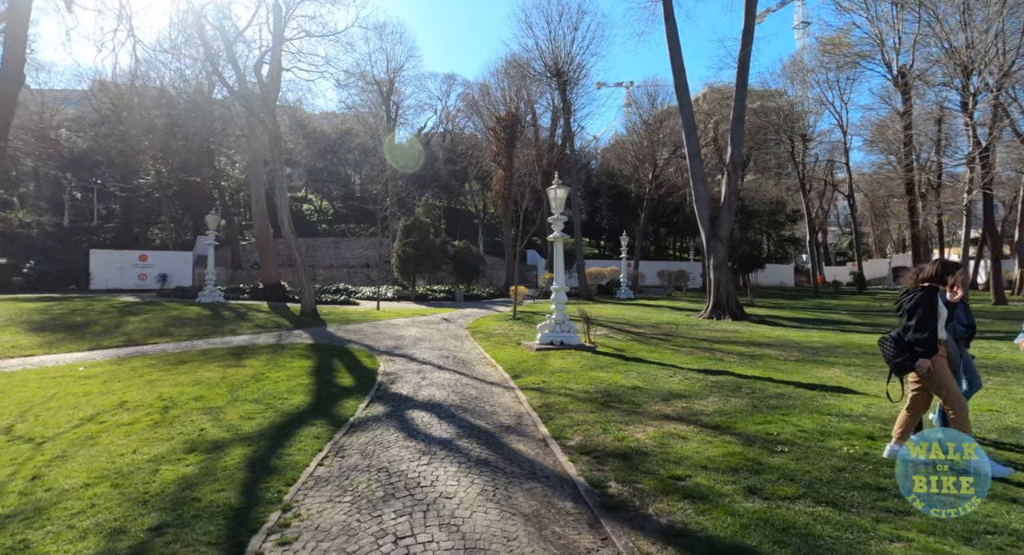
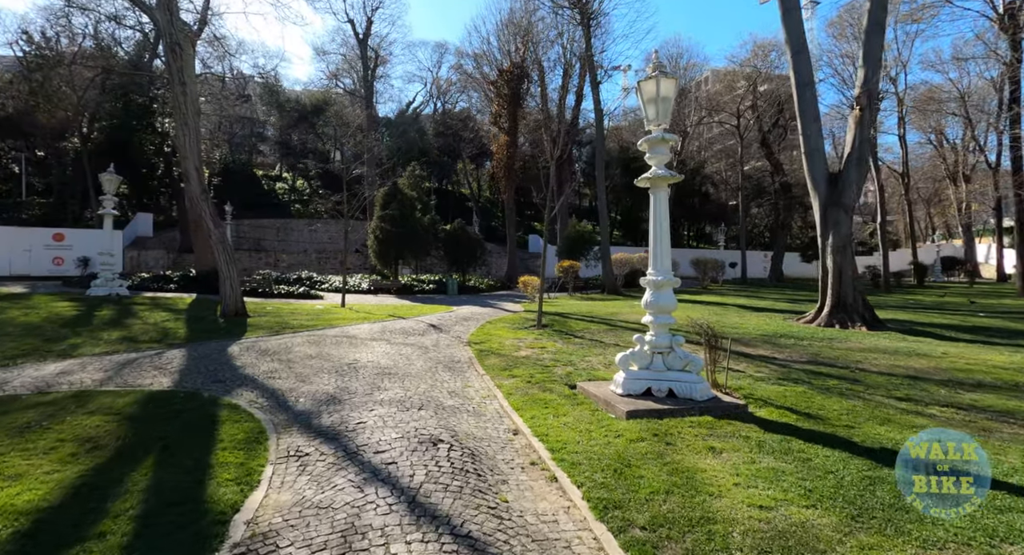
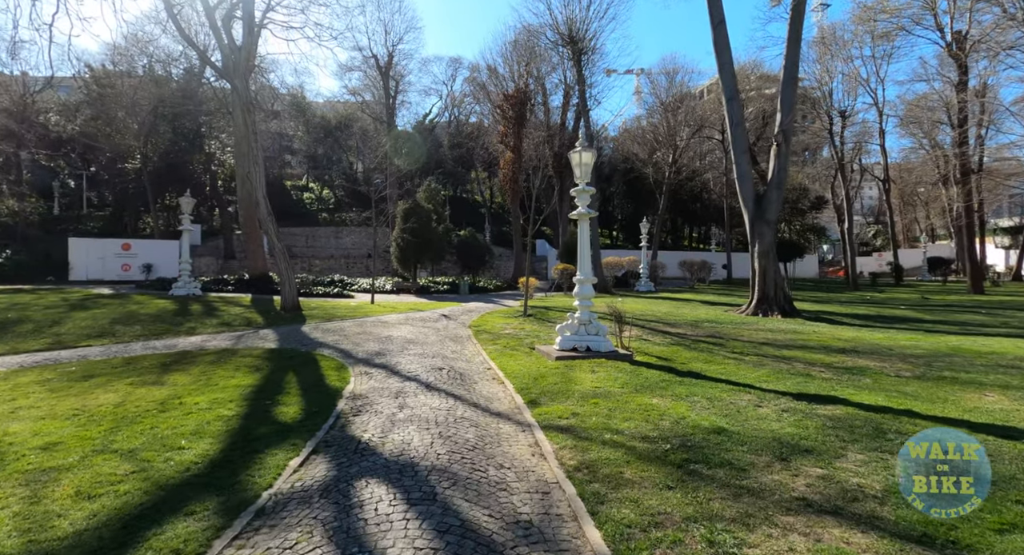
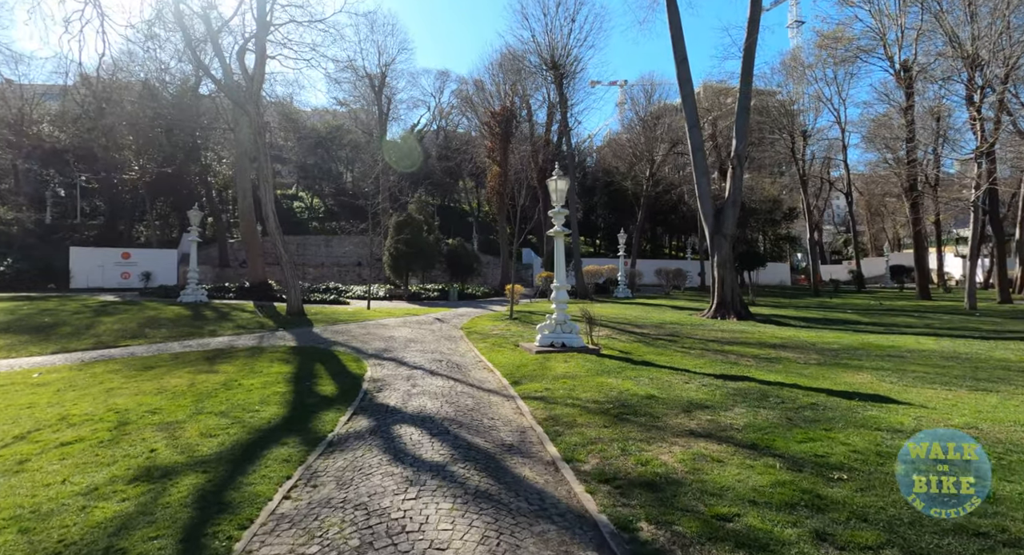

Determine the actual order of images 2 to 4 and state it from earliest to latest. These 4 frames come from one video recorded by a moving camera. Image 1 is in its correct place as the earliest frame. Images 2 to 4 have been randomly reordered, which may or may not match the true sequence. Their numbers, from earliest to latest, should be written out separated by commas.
4, 3, 2
